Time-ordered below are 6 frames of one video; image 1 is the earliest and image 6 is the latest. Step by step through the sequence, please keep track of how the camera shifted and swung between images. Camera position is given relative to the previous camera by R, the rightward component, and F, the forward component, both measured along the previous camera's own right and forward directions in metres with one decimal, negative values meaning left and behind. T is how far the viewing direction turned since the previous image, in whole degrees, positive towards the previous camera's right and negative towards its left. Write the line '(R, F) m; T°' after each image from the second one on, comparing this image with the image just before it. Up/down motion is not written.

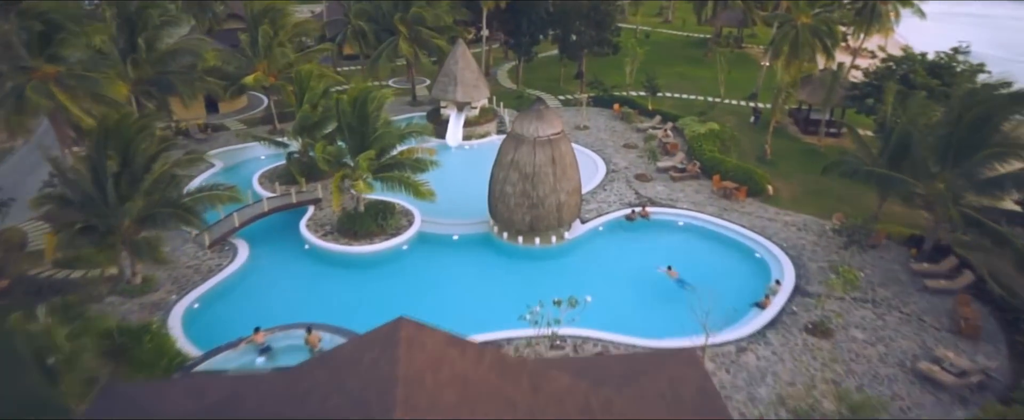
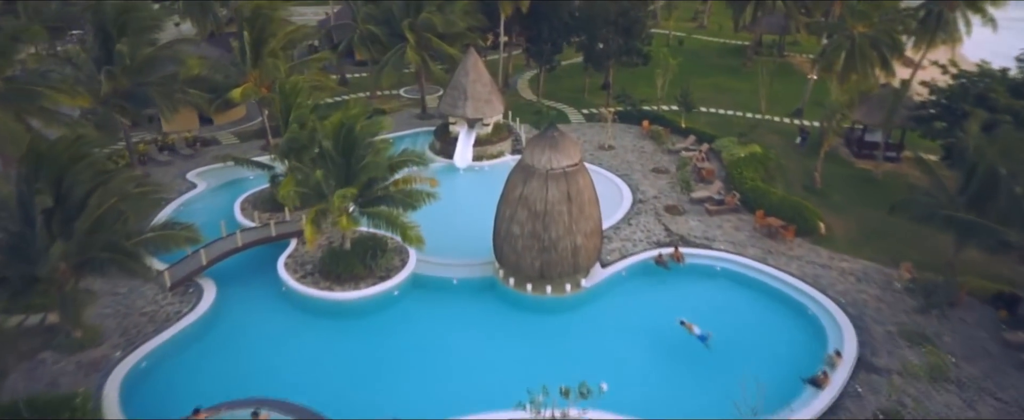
(+0.5, +3.1) m; -2°
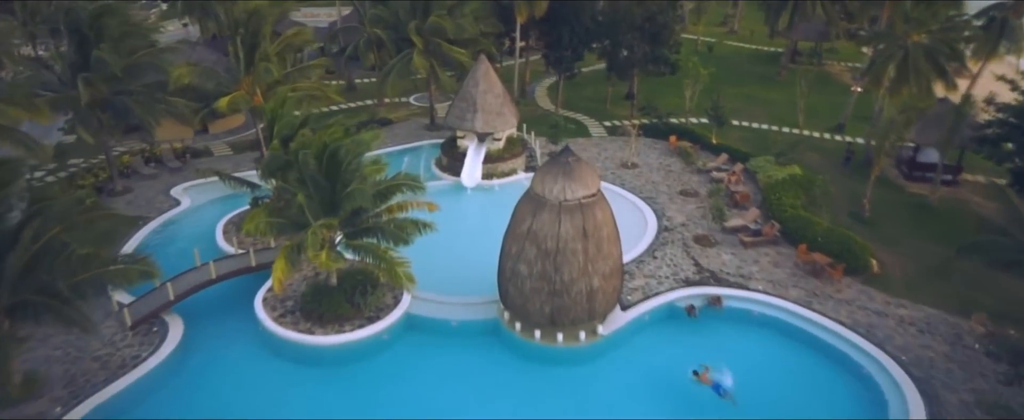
(+0.3, +2.4) m; -2°
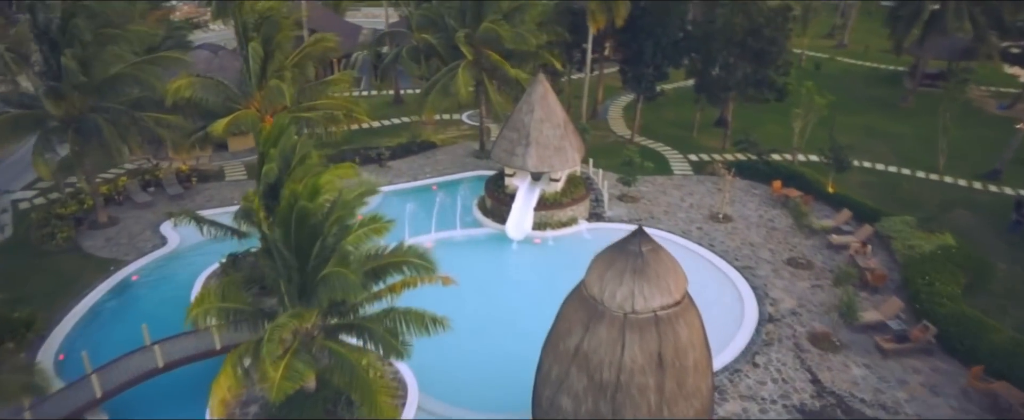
(+0.4, +4.9) m; -6°
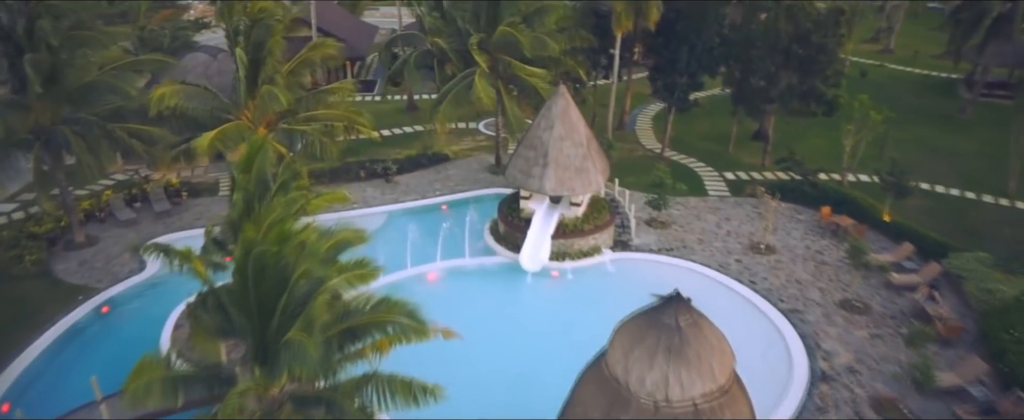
(+0.2, +2.1) m; -2°
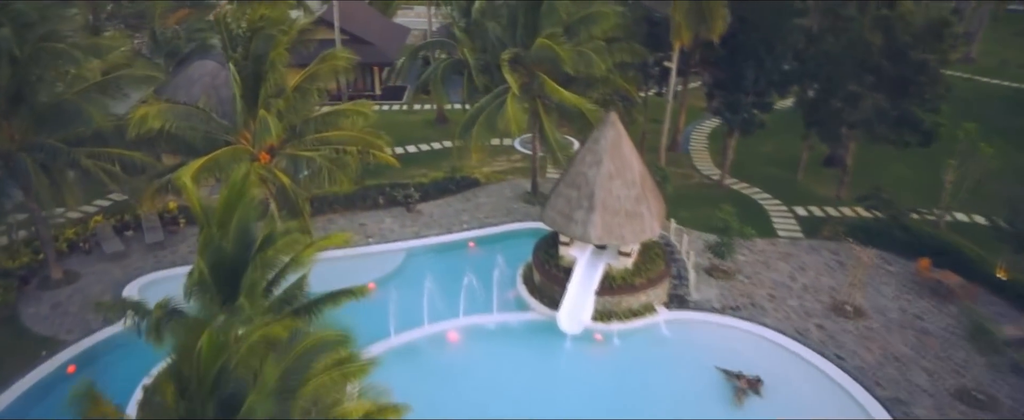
(0.0, +2.7) m; -3°
